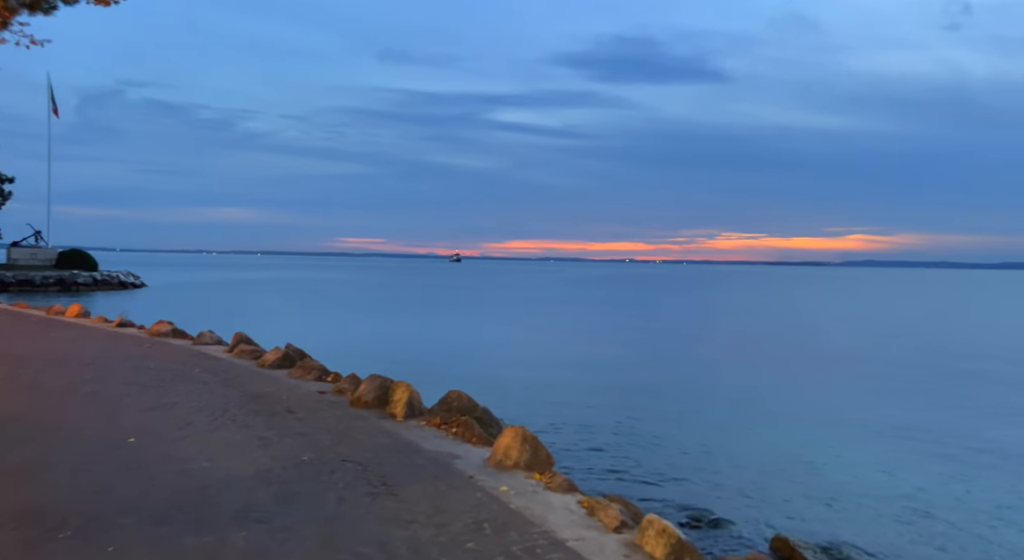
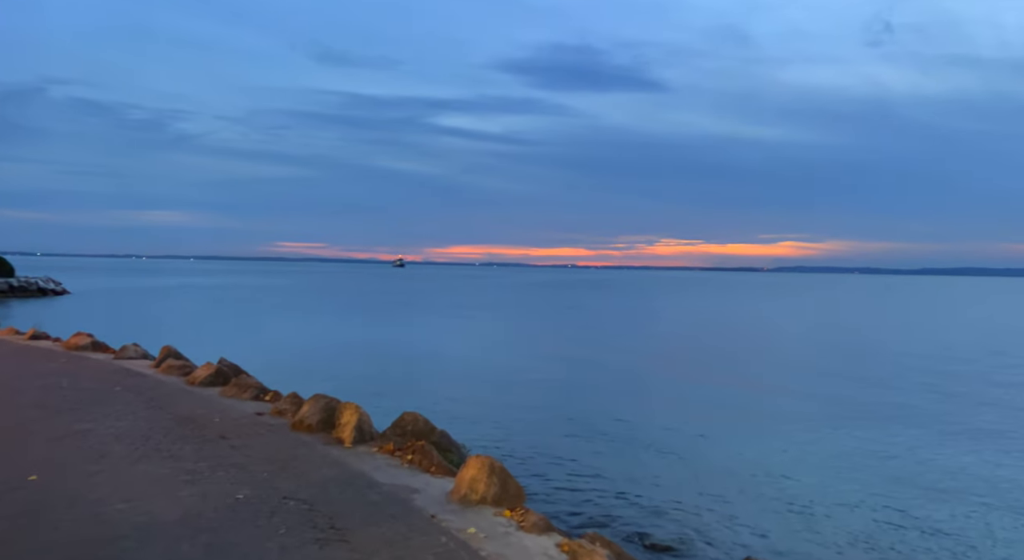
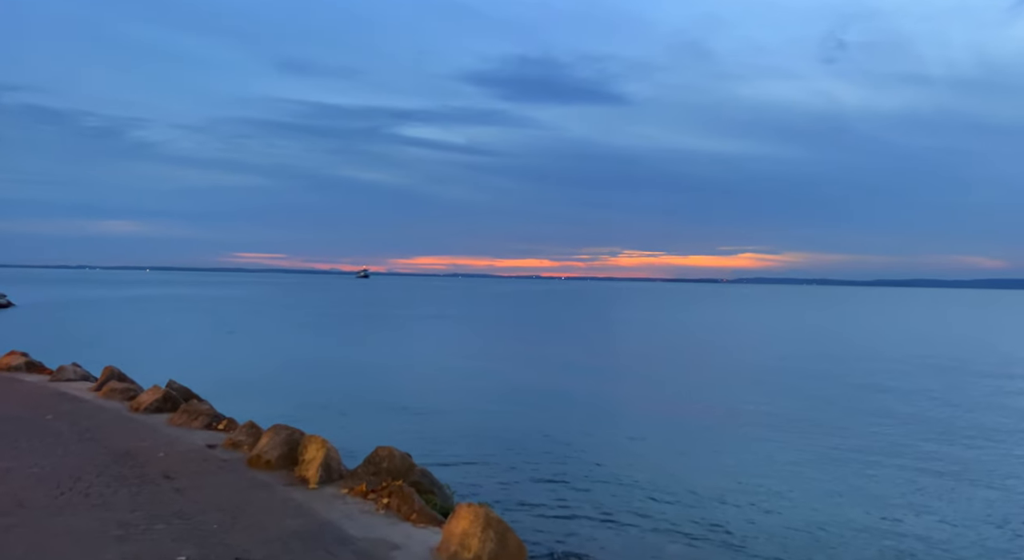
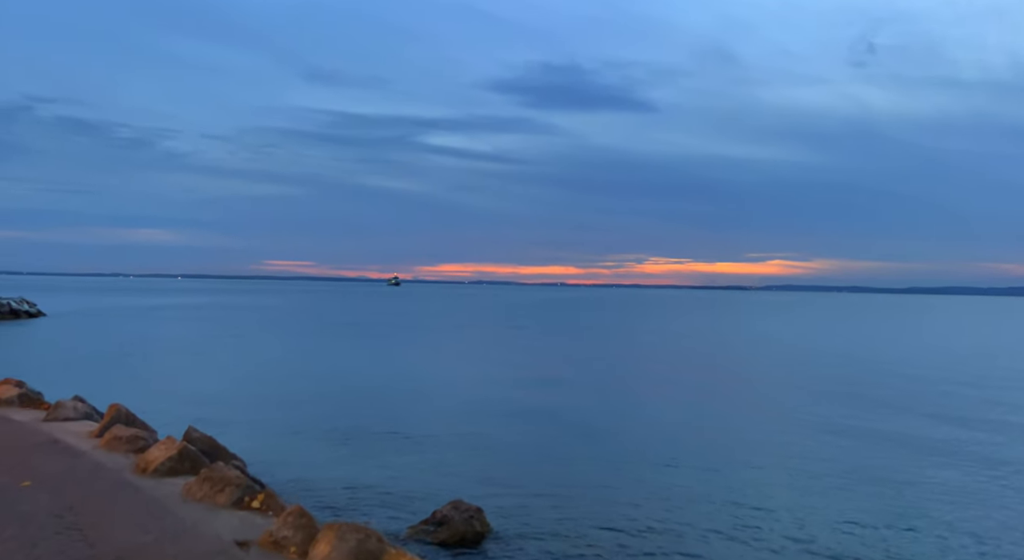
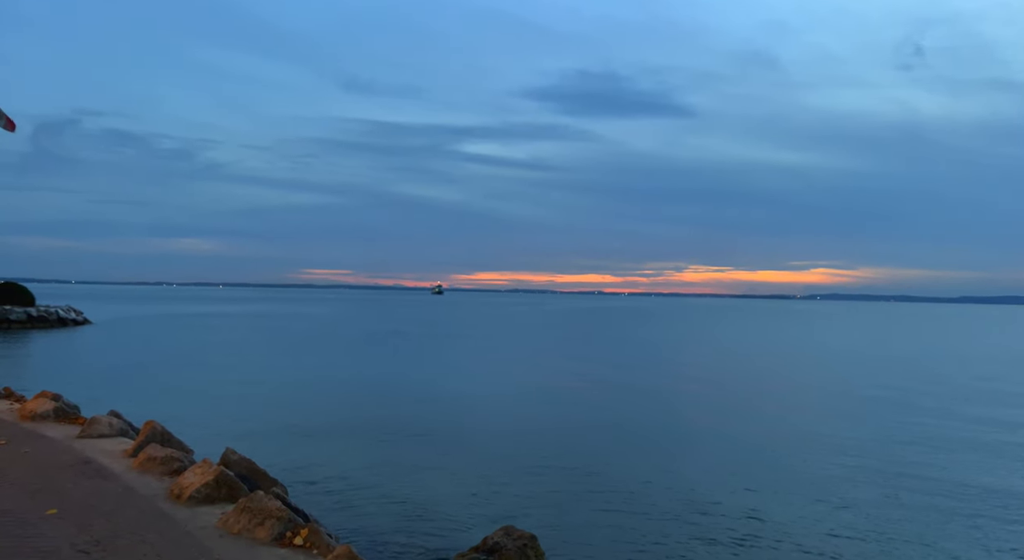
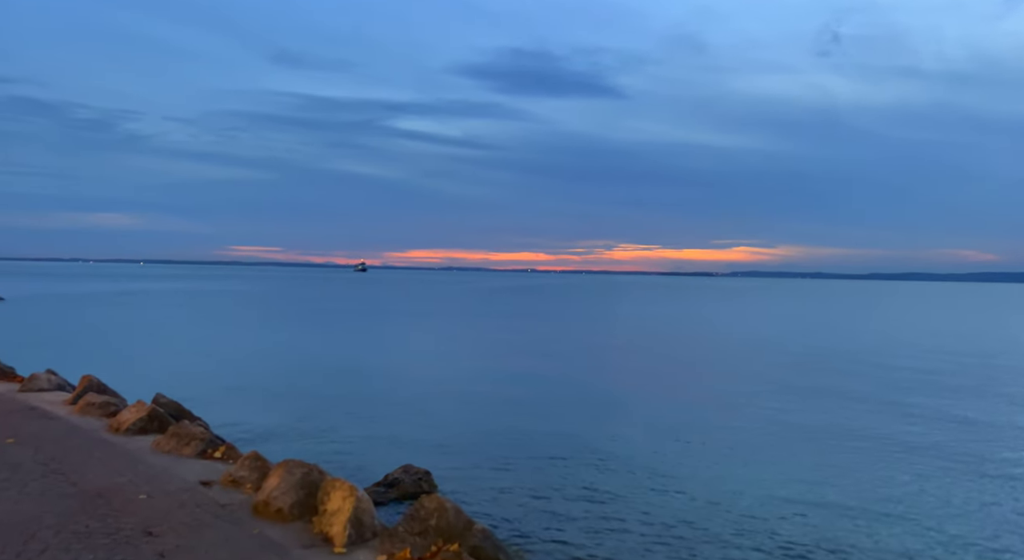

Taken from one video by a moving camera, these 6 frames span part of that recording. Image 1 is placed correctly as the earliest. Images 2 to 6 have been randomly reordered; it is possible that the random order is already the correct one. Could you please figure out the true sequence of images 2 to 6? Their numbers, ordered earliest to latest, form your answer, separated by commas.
2, 3, 6, 4, 5
